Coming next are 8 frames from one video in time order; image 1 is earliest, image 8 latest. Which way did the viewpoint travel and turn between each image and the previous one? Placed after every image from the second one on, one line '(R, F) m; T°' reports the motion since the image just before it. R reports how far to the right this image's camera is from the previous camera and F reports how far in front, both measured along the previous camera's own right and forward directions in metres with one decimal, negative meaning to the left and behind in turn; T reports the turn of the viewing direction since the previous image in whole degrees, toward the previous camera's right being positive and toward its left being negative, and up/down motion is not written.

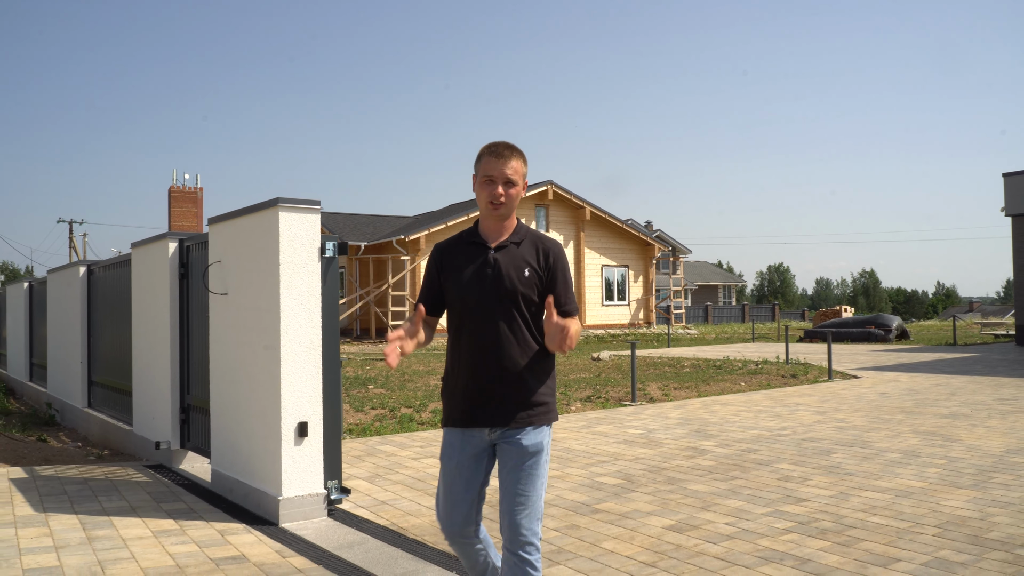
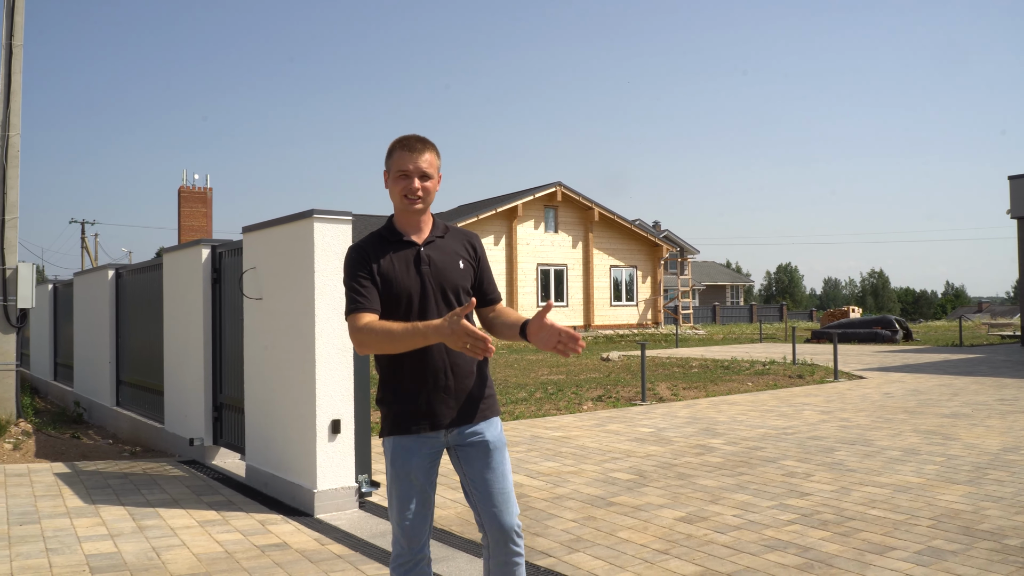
(-0.1, -0.3) m; -1°
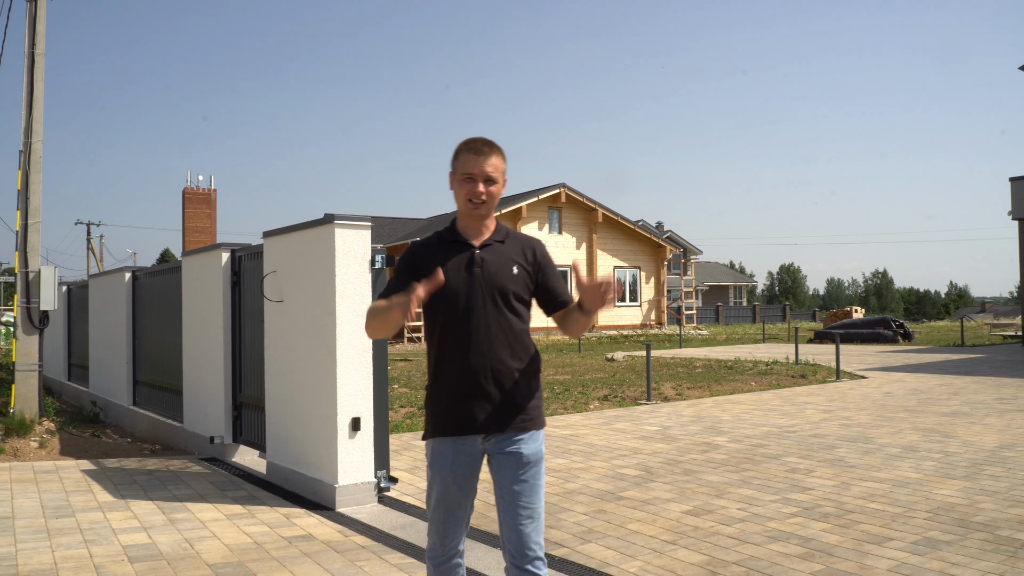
(-0.1, -0.2) m; 0°
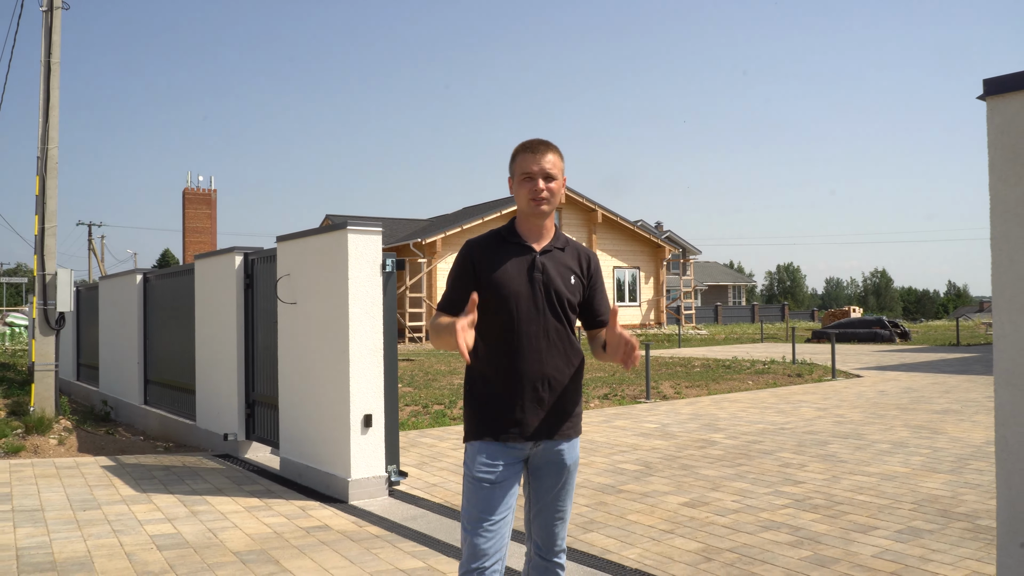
(0.0, -0.3) m; 0°
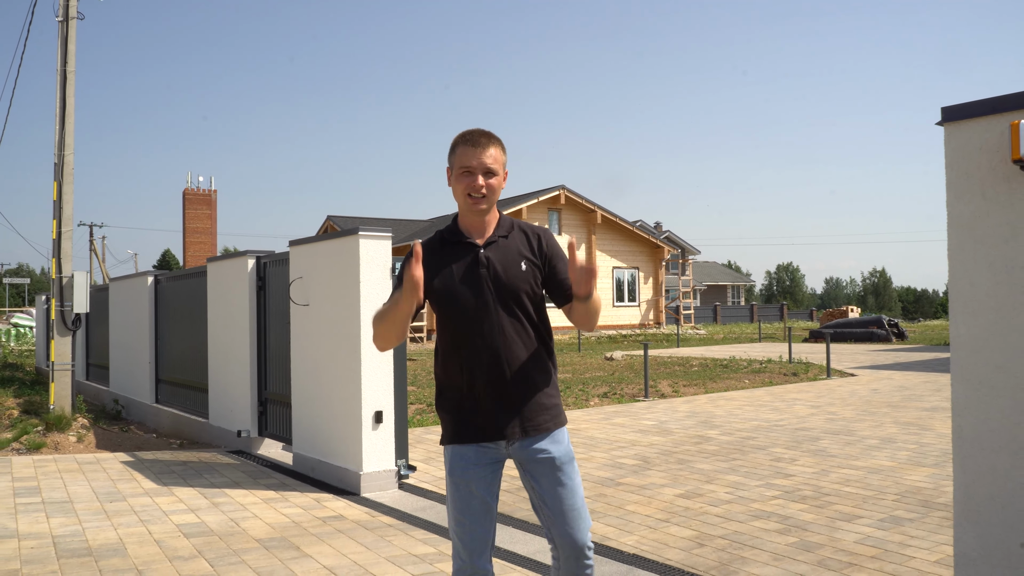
(0.0, -0.3) m; 0°
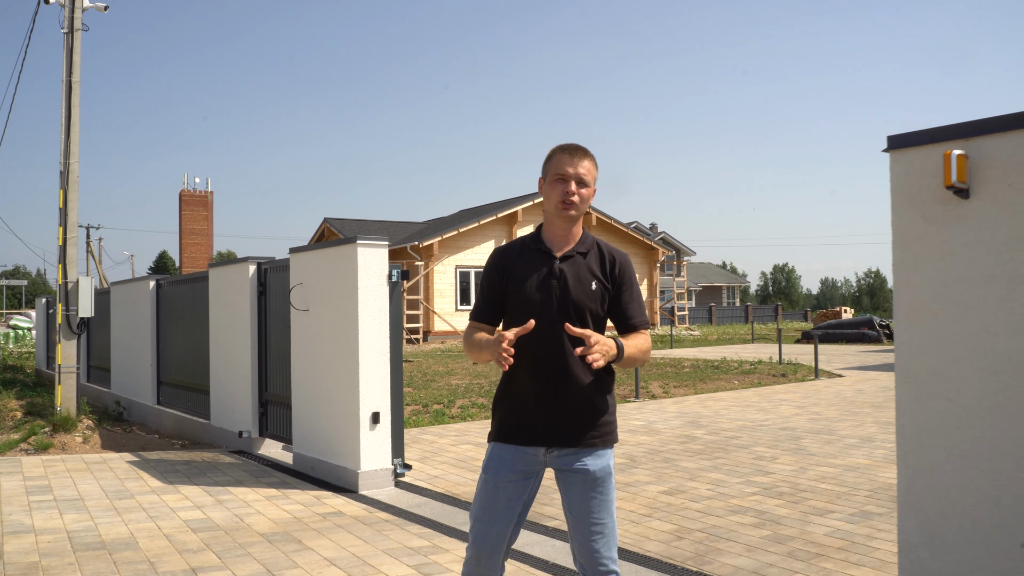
(0.0, -0.3) m; 0°
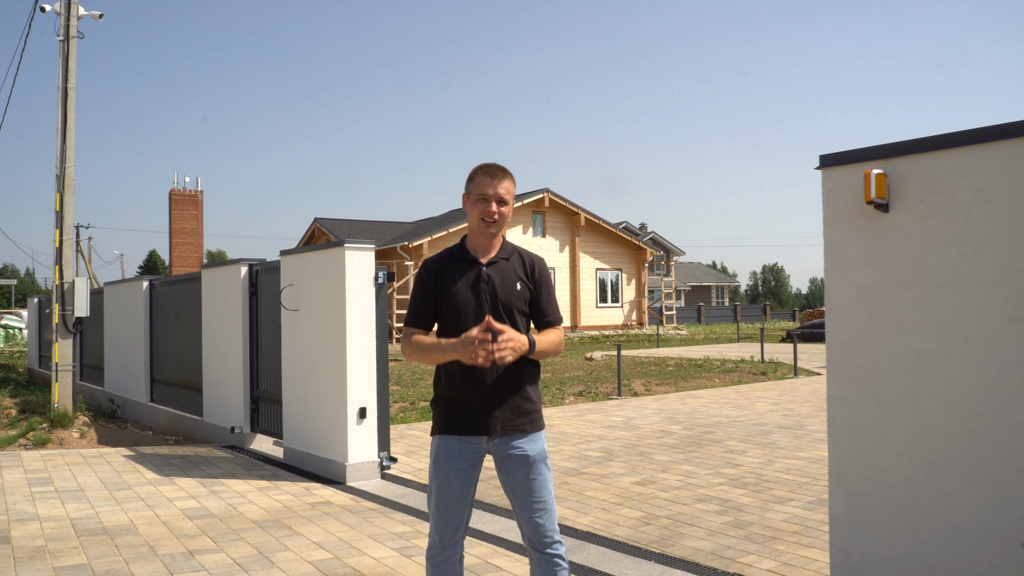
(+0.1, -0.3) m; +1°
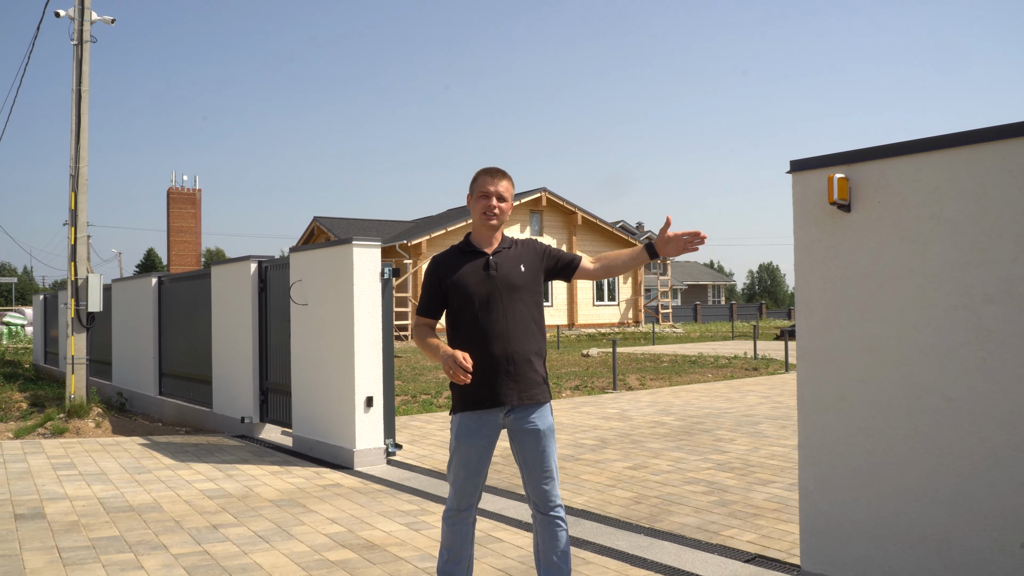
(0.0, -0.4) m; 0°
